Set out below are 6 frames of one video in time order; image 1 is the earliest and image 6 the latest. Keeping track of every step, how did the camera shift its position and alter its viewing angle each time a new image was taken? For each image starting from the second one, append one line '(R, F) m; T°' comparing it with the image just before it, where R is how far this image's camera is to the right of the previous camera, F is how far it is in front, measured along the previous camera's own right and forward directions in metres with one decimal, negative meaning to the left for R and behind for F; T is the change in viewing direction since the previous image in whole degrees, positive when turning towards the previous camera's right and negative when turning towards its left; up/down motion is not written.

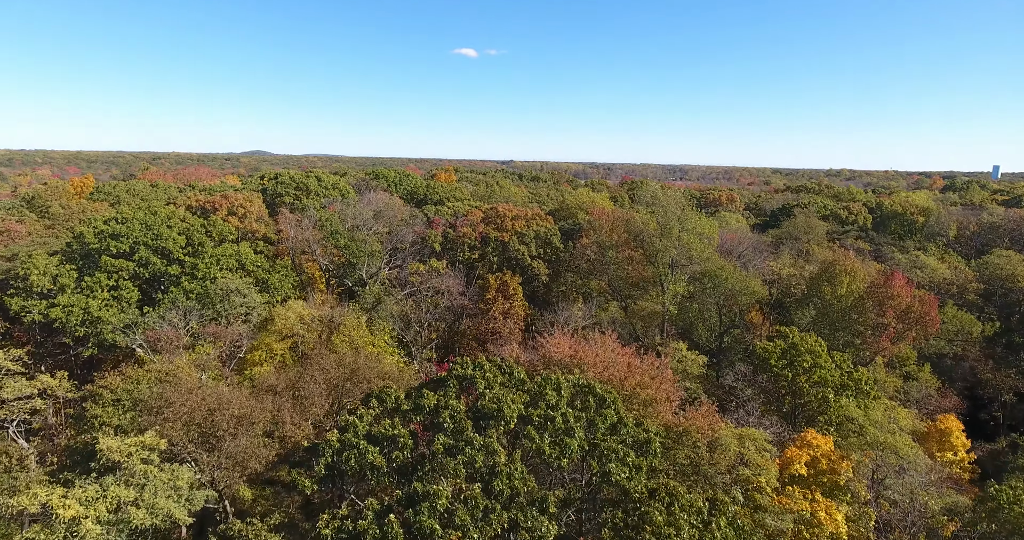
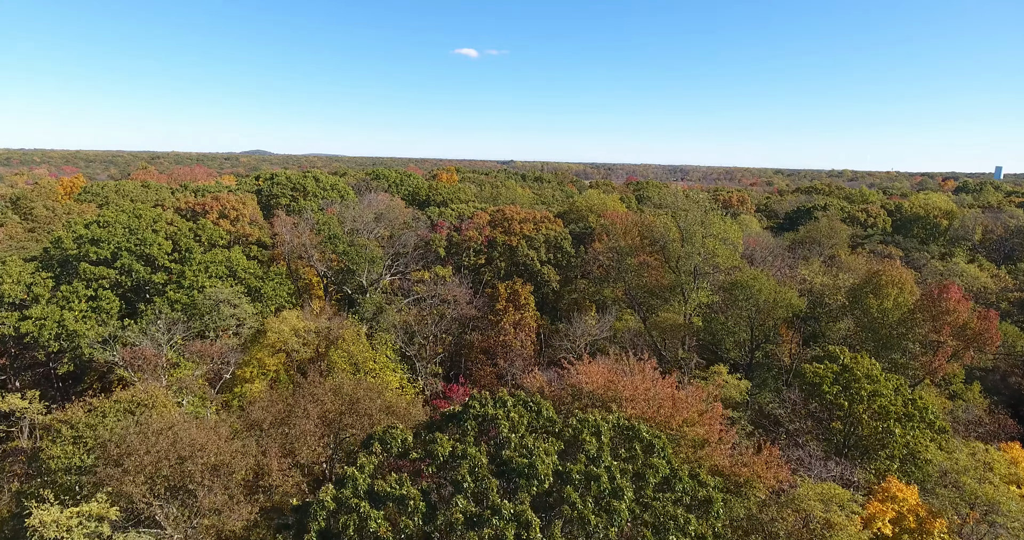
(-0.4, +2.1) m; 0°
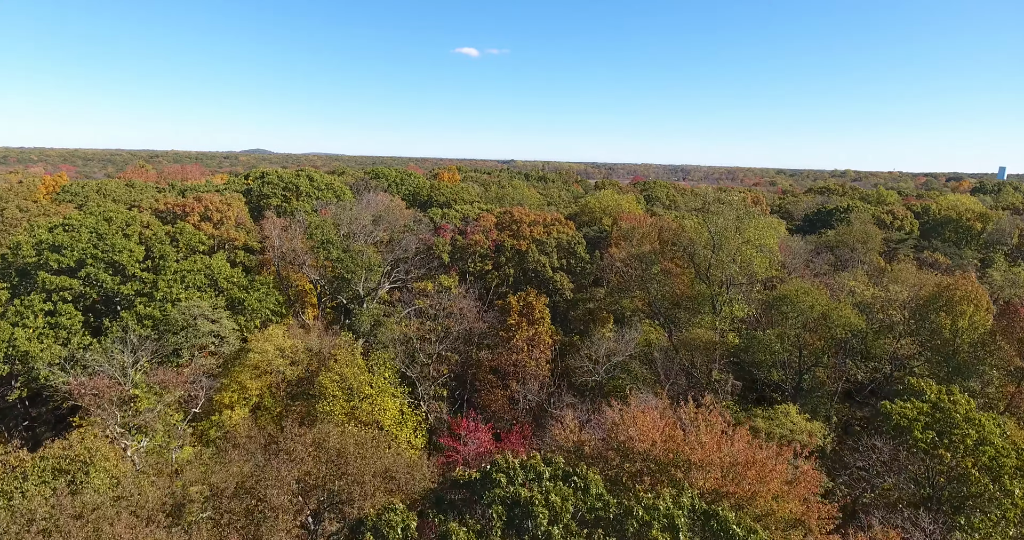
(-0.4, +2.9) m; 0°
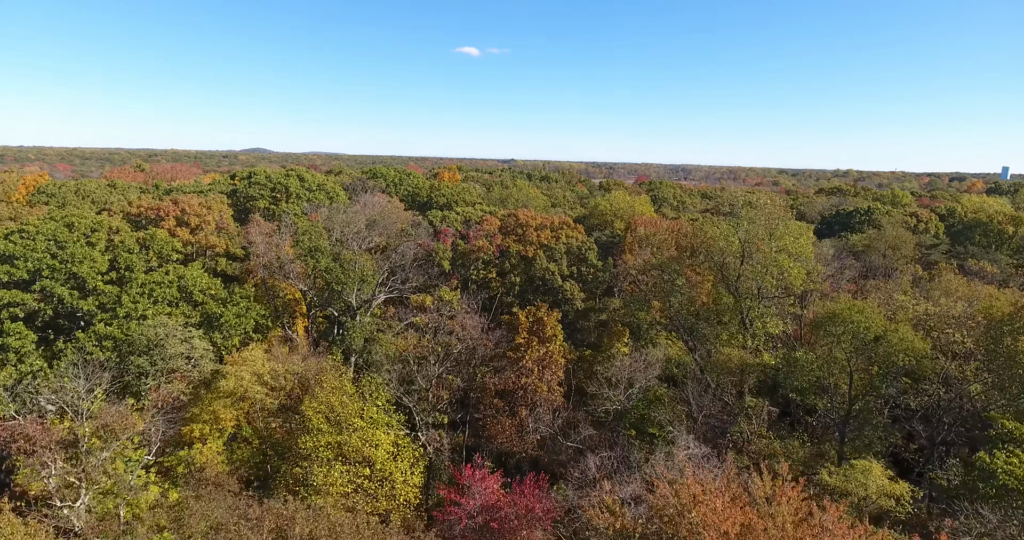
(-0.2, +2.6) m; 0°
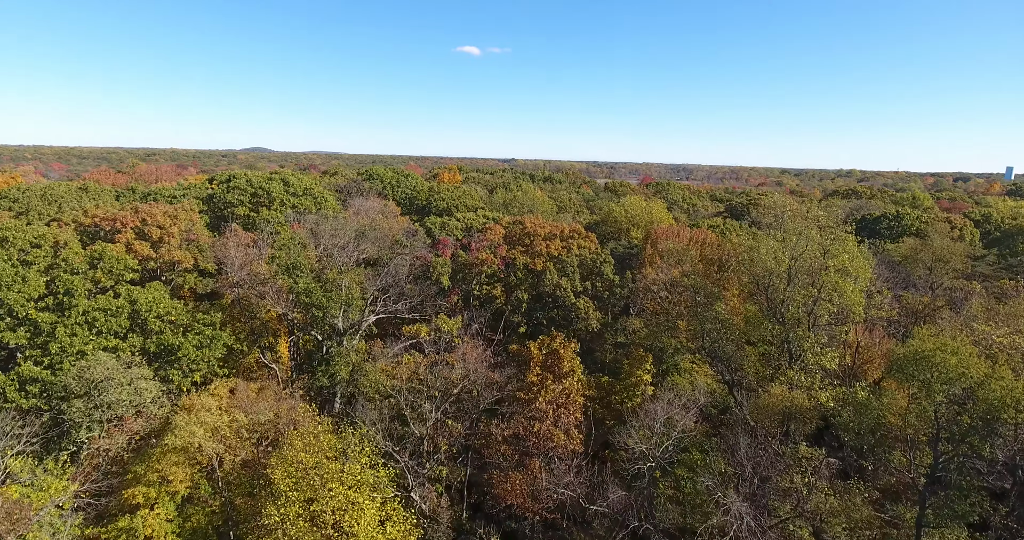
(-0.3, +3.3) m; 0°
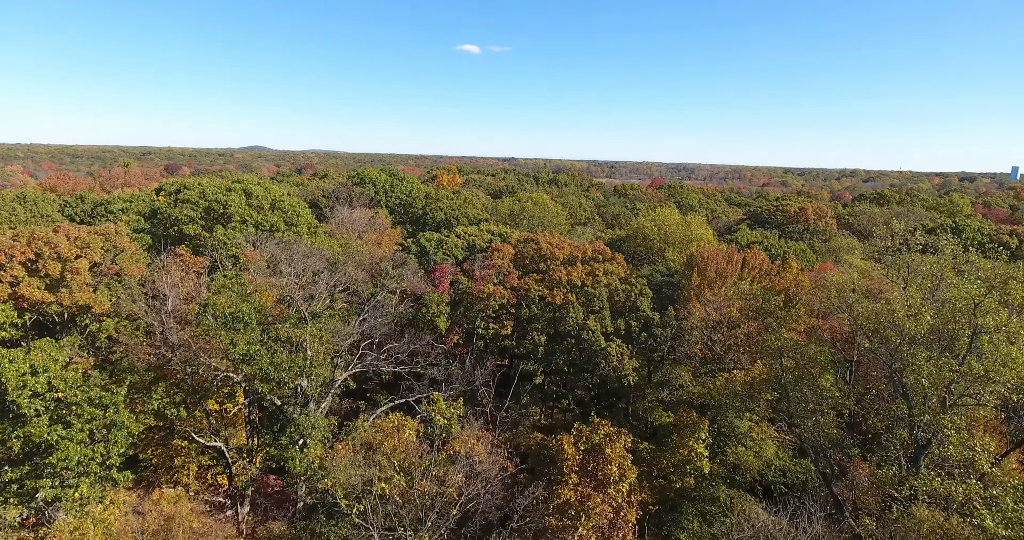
(-0.4, +5.7) m; 0°
